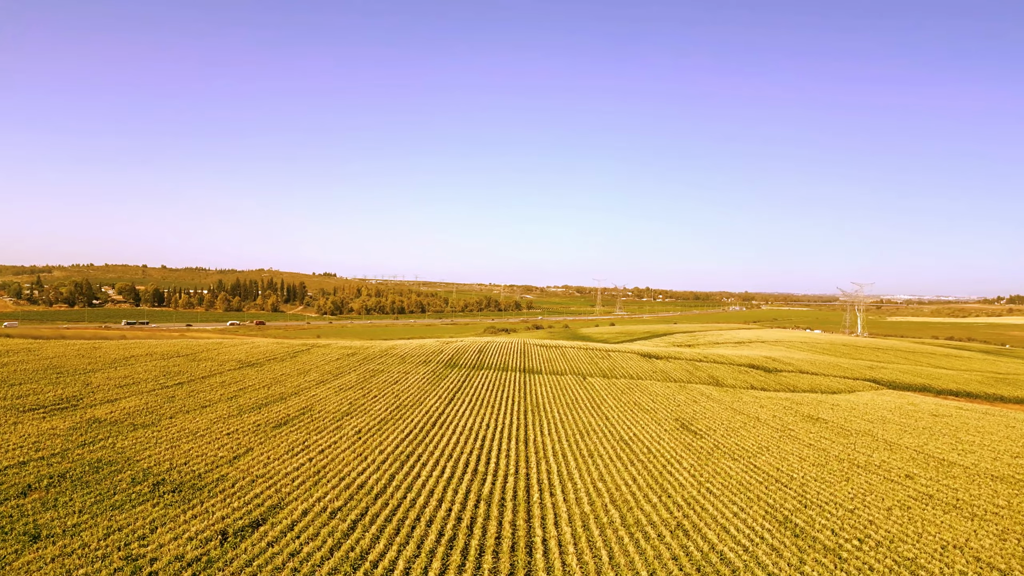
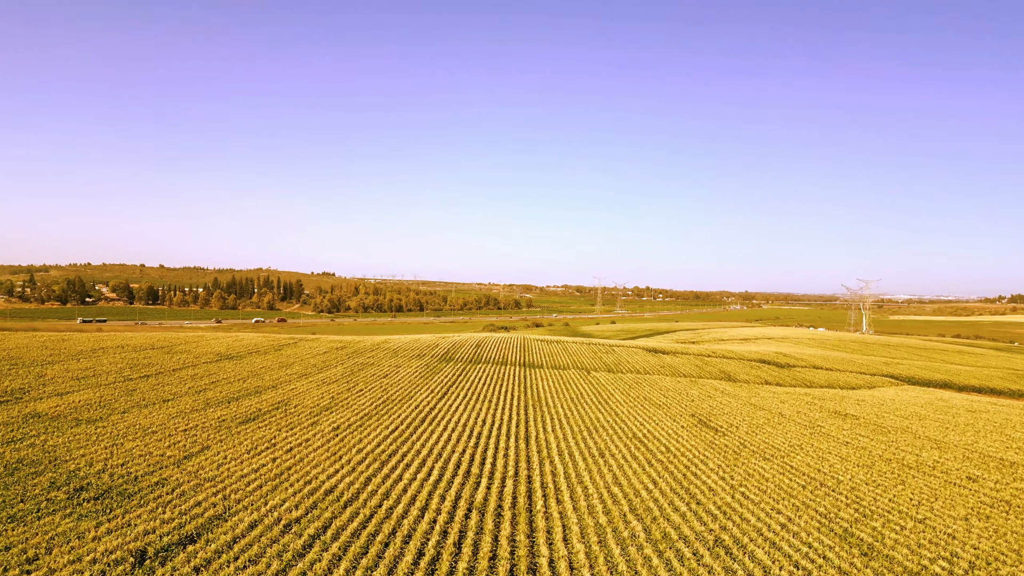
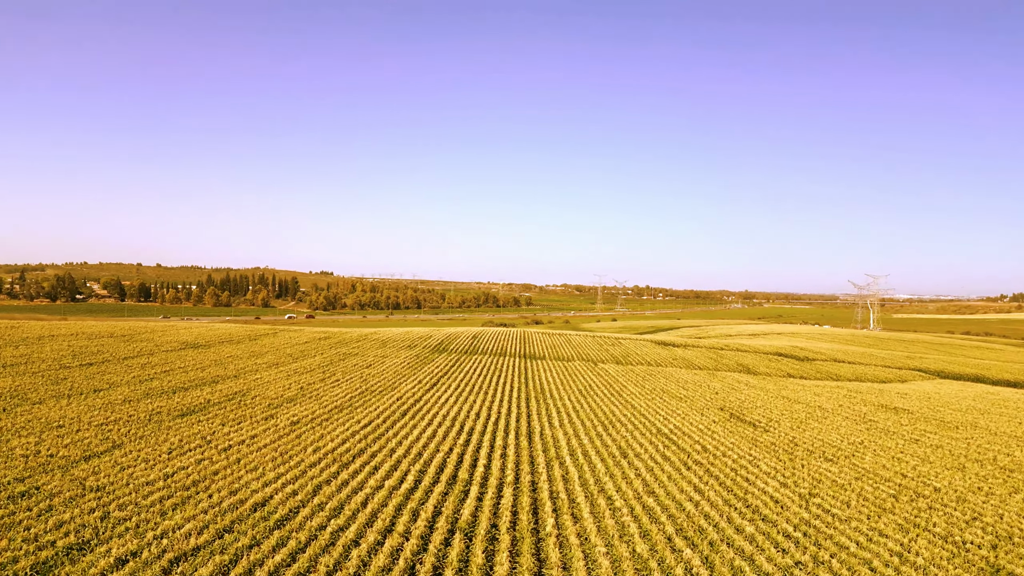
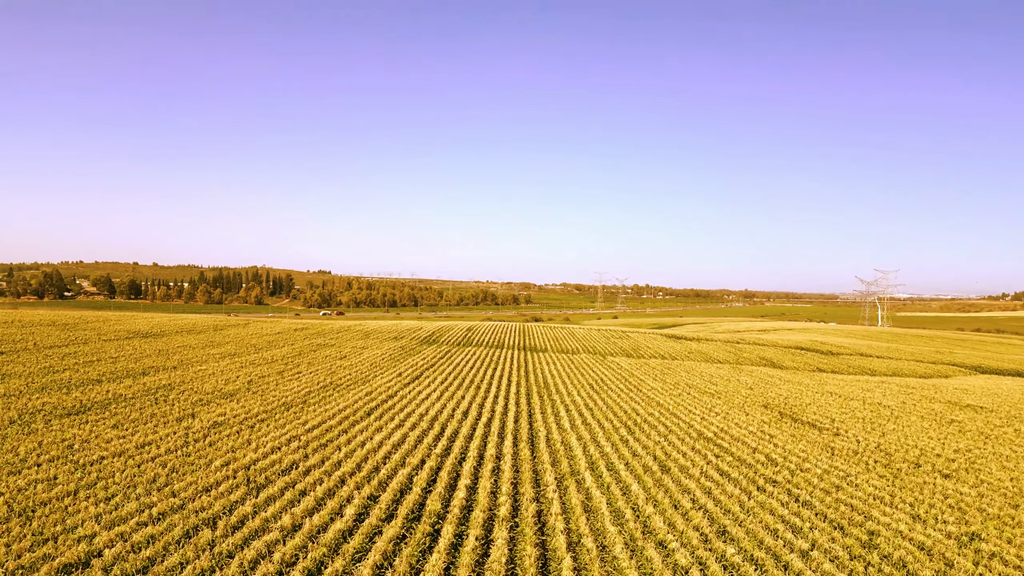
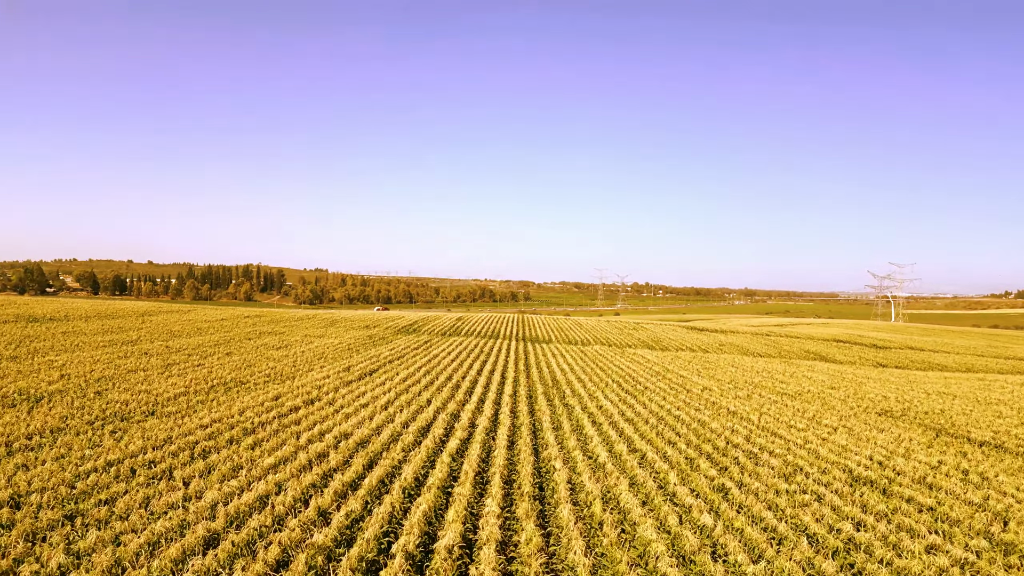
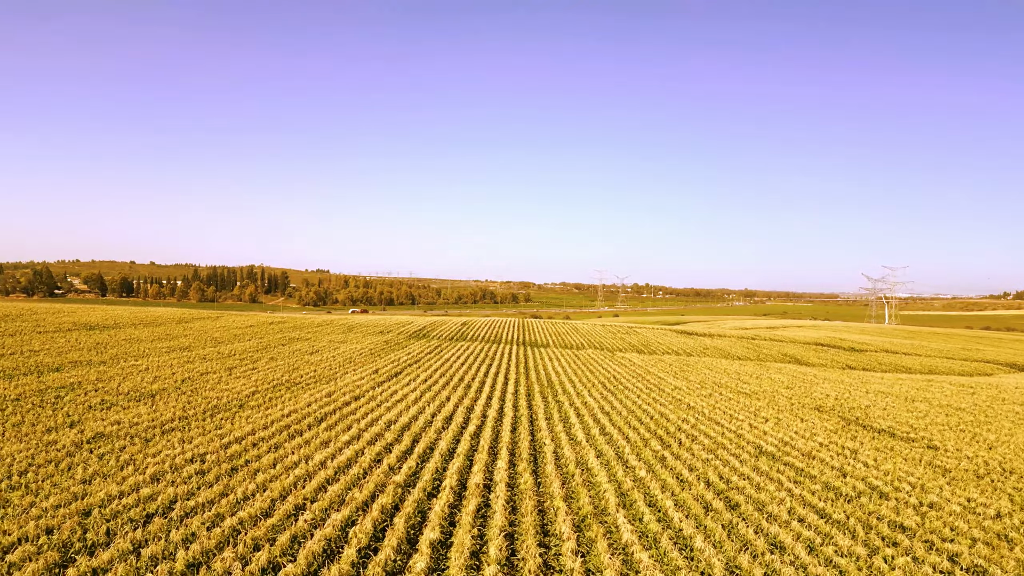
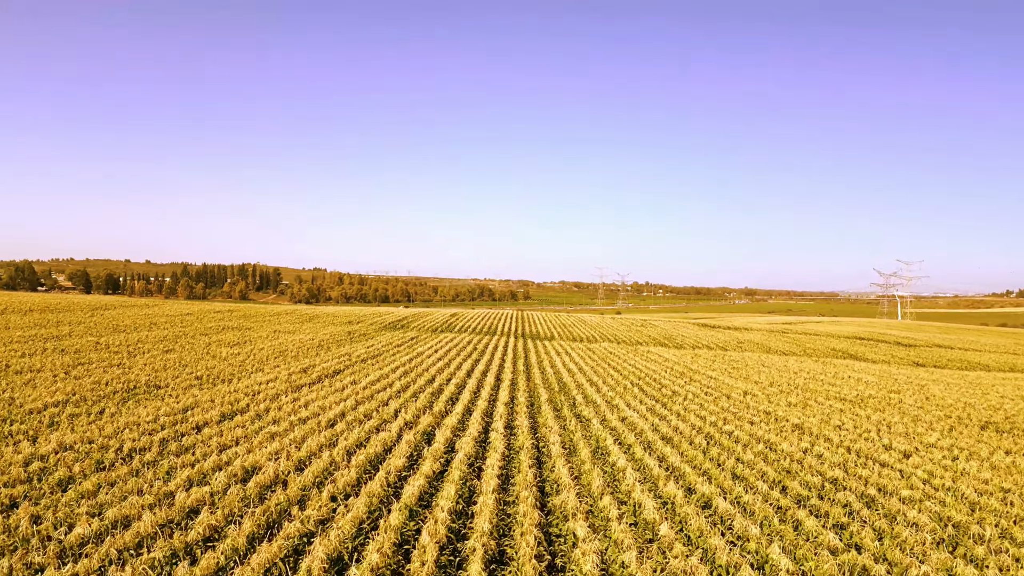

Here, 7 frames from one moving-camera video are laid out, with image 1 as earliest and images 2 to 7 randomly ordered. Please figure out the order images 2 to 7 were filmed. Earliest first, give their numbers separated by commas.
2, 3, 4, 6, 5, 7
